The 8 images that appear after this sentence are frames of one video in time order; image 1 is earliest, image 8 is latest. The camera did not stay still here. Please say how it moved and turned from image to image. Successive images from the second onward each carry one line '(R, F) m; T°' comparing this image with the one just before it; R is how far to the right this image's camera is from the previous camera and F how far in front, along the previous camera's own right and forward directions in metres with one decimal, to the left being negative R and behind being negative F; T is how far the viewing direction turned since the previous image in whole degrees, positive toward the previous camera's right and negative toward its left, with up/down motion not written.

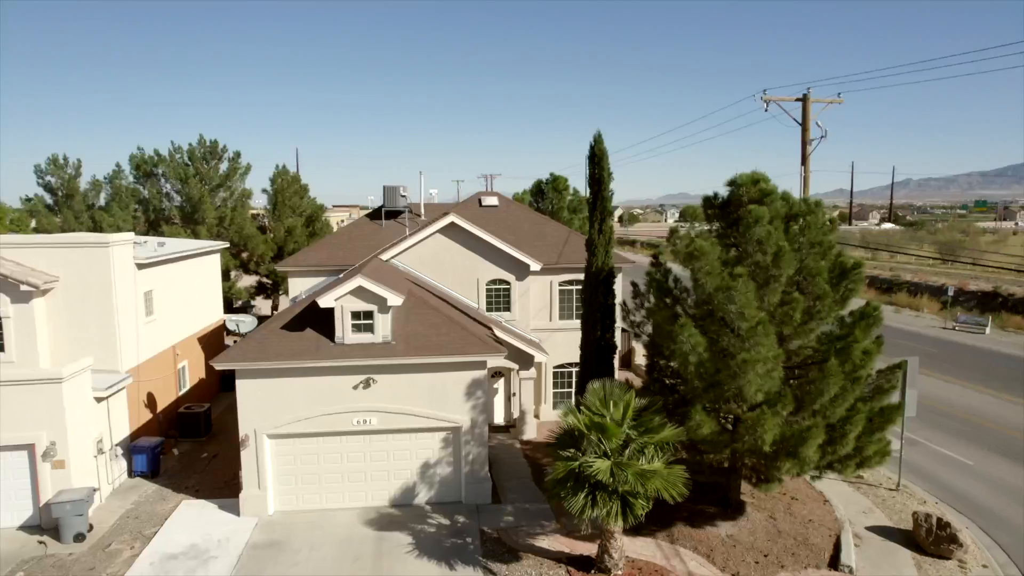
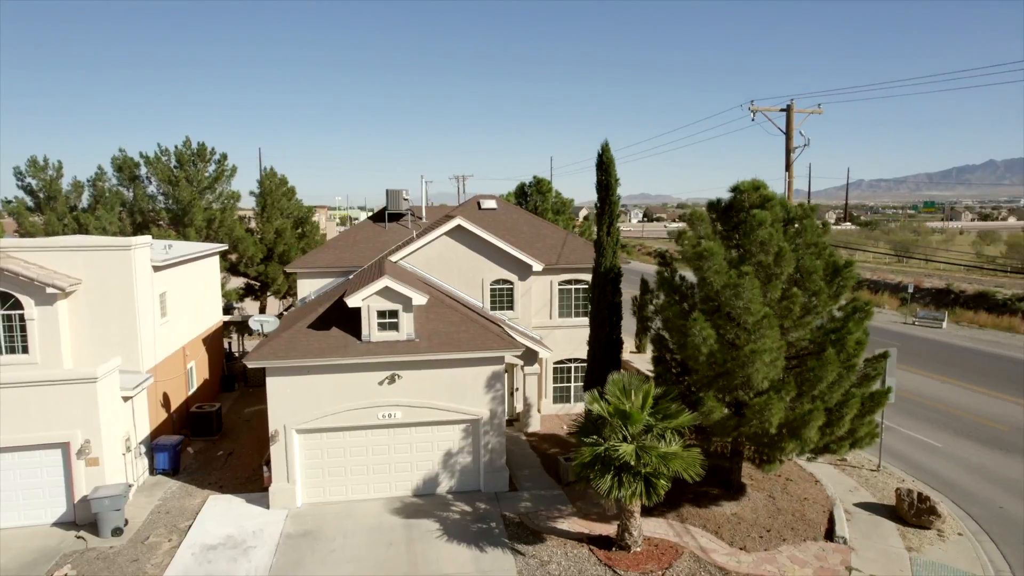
(-1.1, -0.8) m; +3°
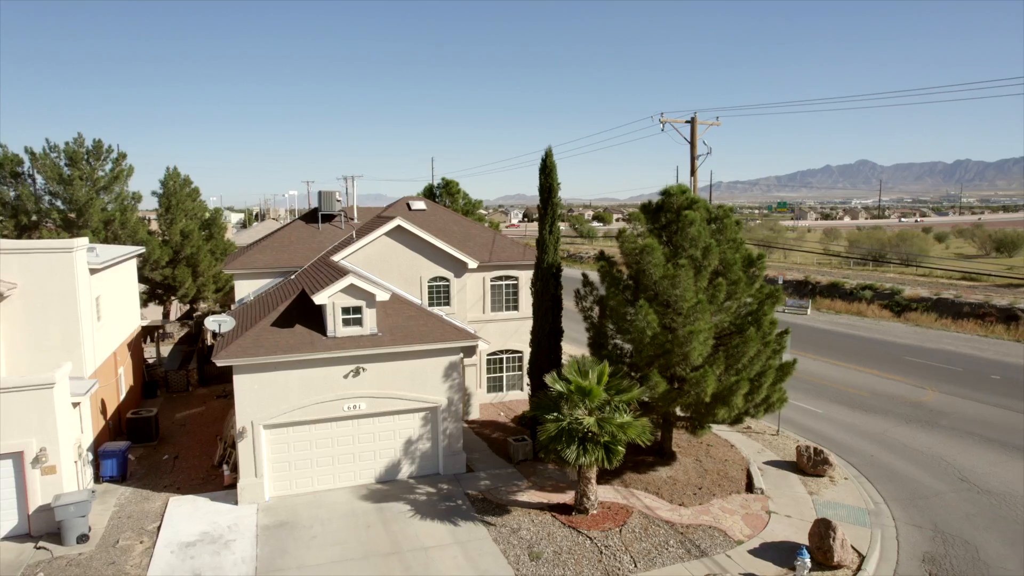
(-1.7, -1.0) m; +10°
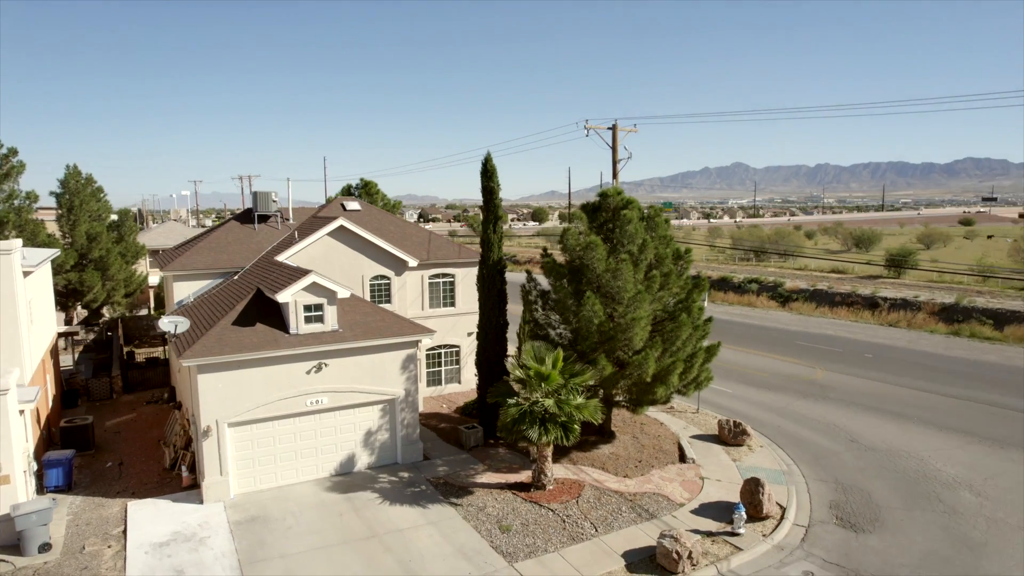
(-1.4, -0.9) m; +9°
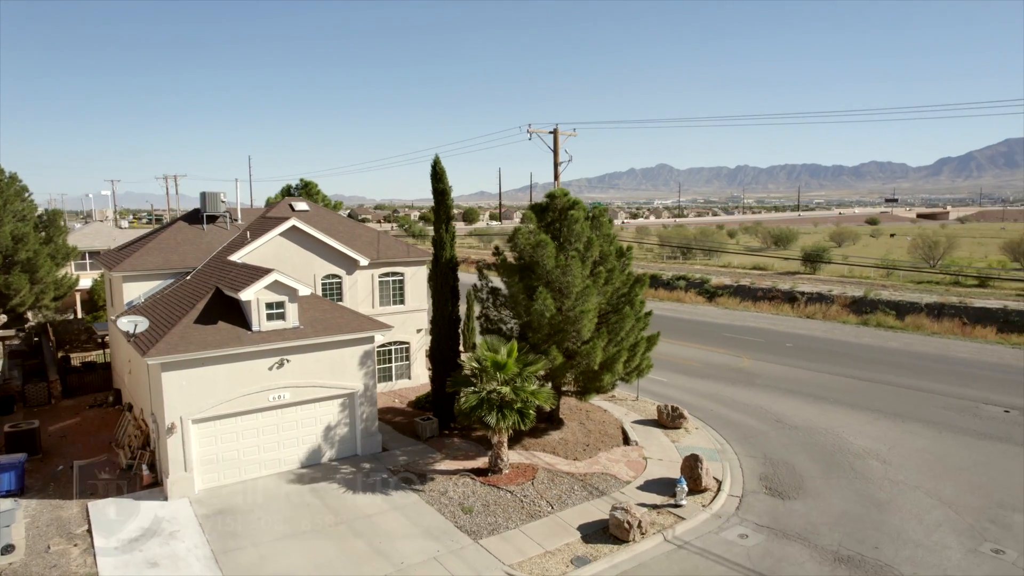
(-0.6, -0.8) m; +6°
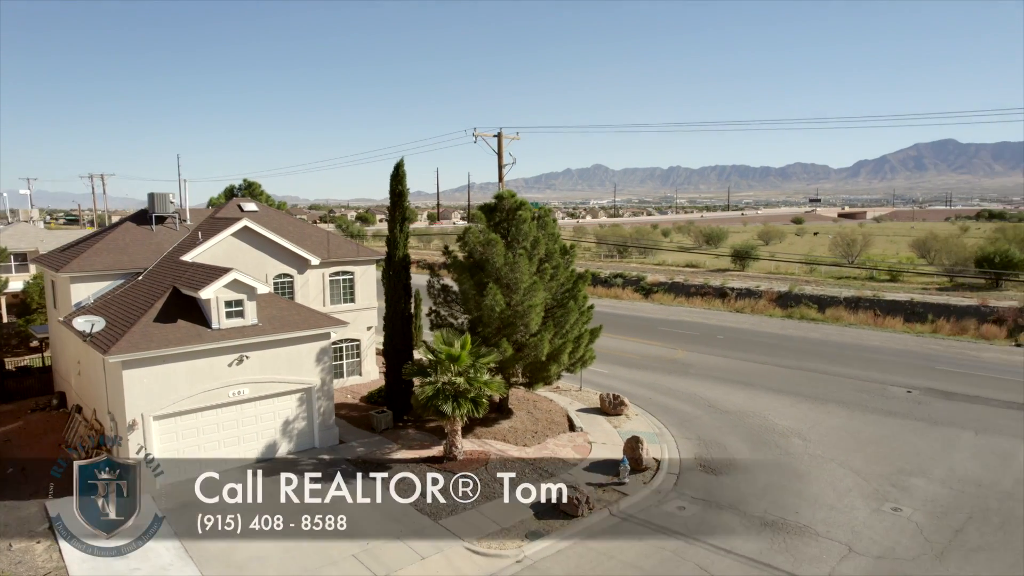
(-0.3, -0.9) m; +5°
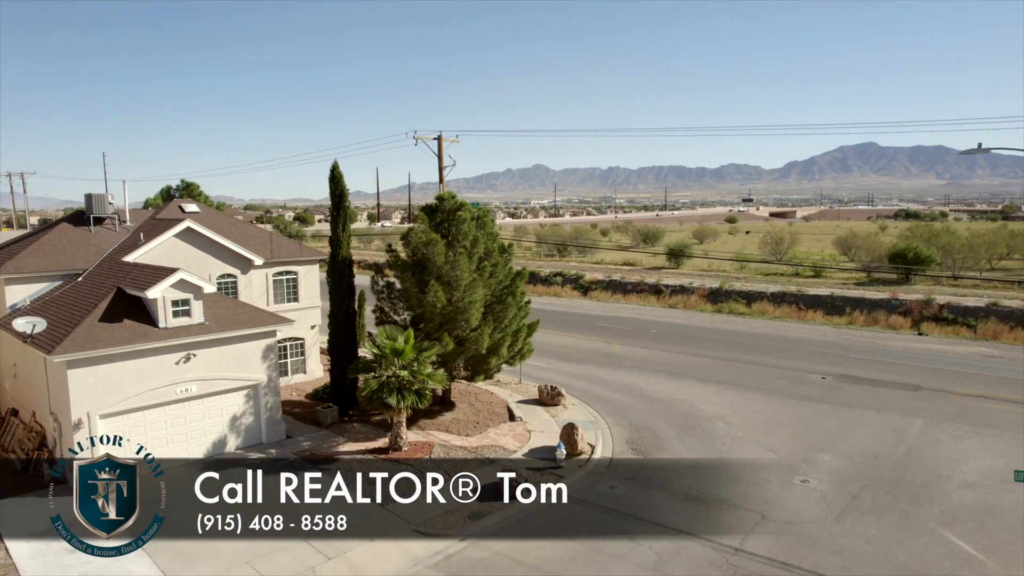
(0.0, -0.9) m; +5°
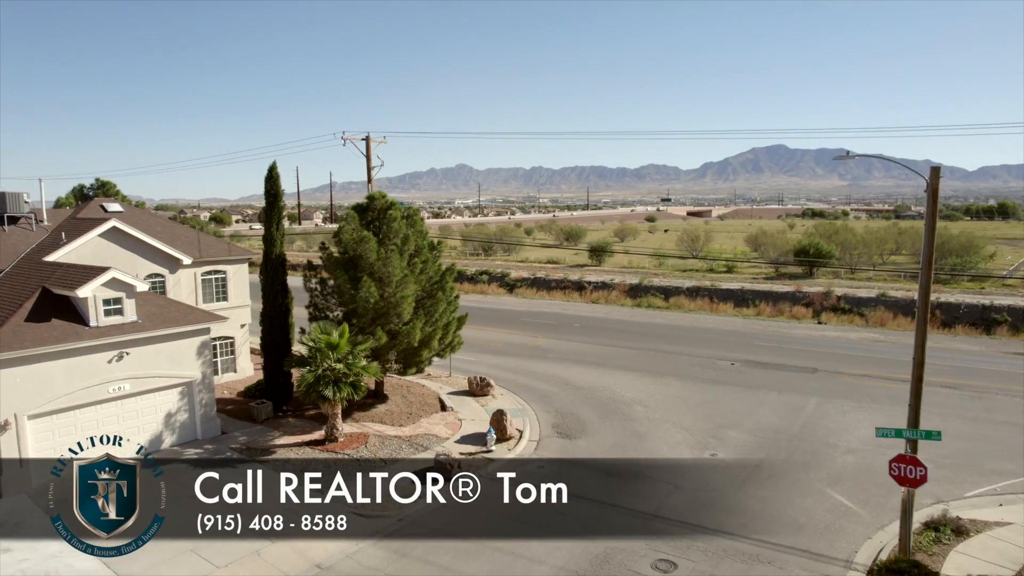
(-0.2, -1.0) m; +6°
